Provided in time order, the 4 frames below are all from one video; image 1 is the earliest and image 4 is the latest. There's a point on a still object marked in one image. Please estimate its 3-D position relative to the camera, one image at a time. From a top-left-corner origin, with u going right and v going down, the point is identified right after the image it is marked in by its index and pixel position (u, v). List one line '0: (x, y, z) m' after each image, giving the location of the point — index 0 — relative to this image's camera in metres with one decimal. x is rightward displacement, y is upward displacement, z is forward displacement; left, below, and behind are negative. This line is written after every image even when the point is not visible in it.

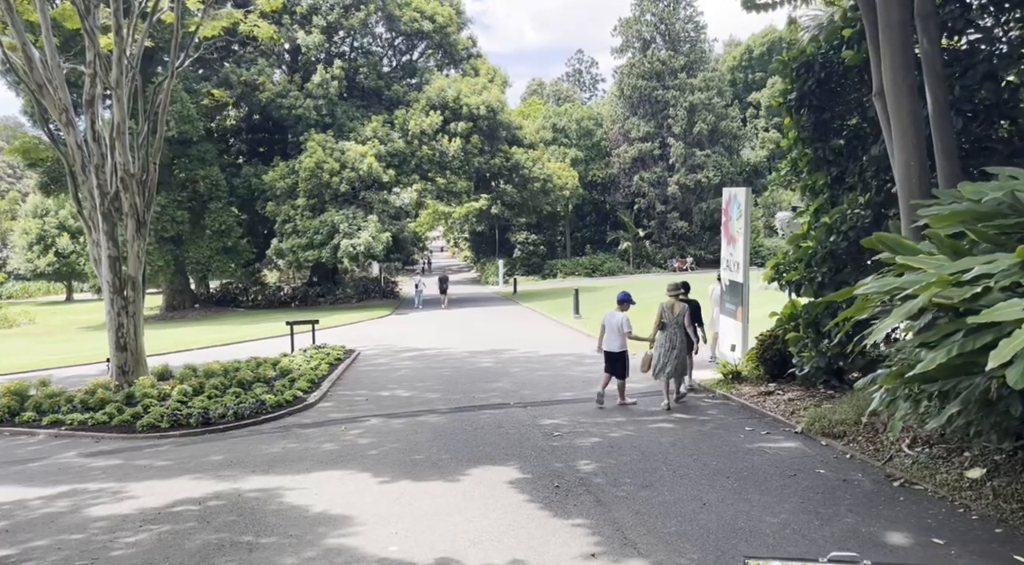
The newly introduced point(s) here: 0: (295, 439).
0: (-2.5, -1.8, +8.7) m
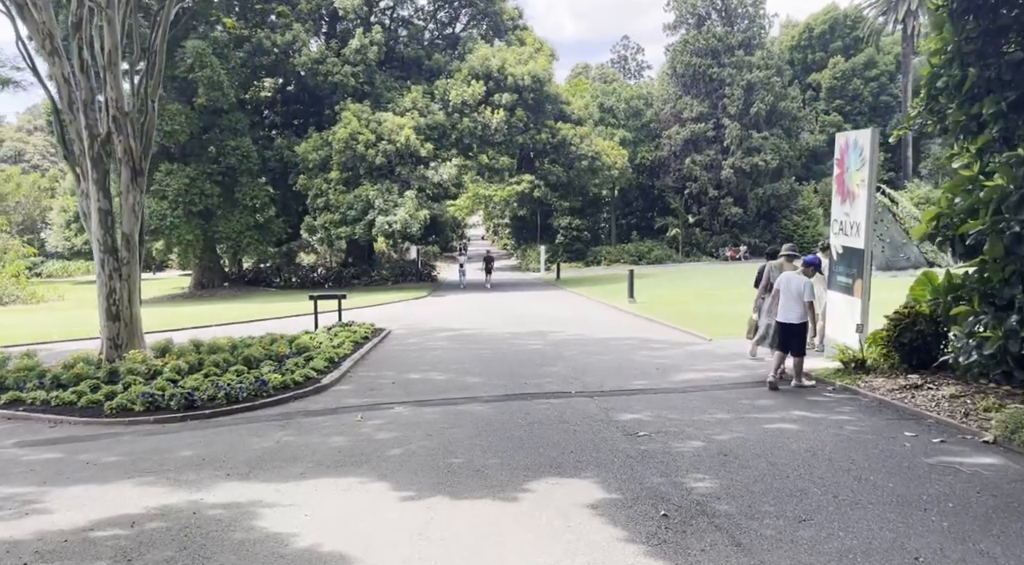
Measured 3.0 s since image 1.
0: (-1.9, -1.3, +6.7) m
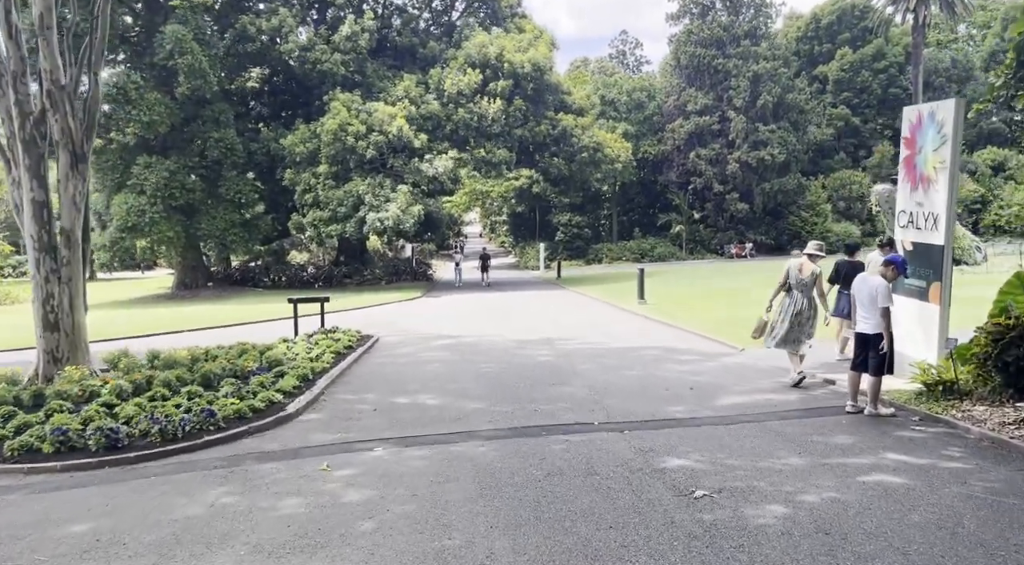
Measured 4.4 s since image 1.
0: (-1.8, -1.4, +5.1) m
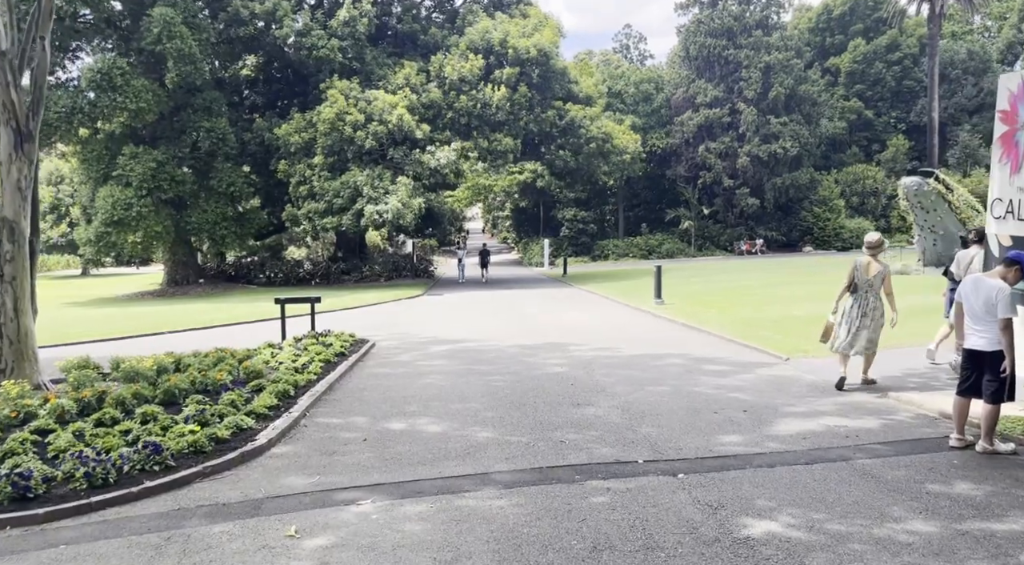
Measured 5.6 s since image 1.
0: (-1.7, -1.4, +3.7) m
